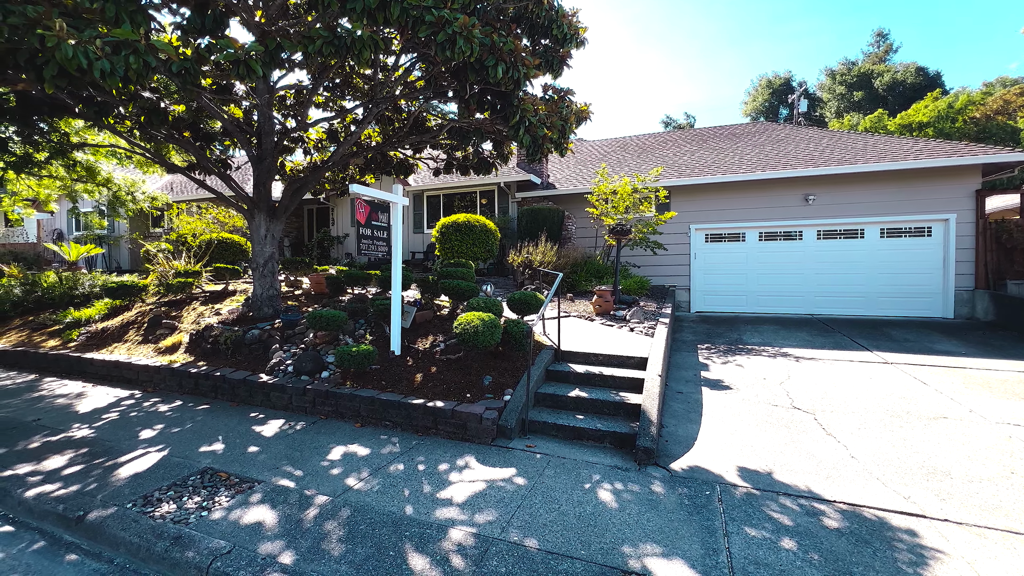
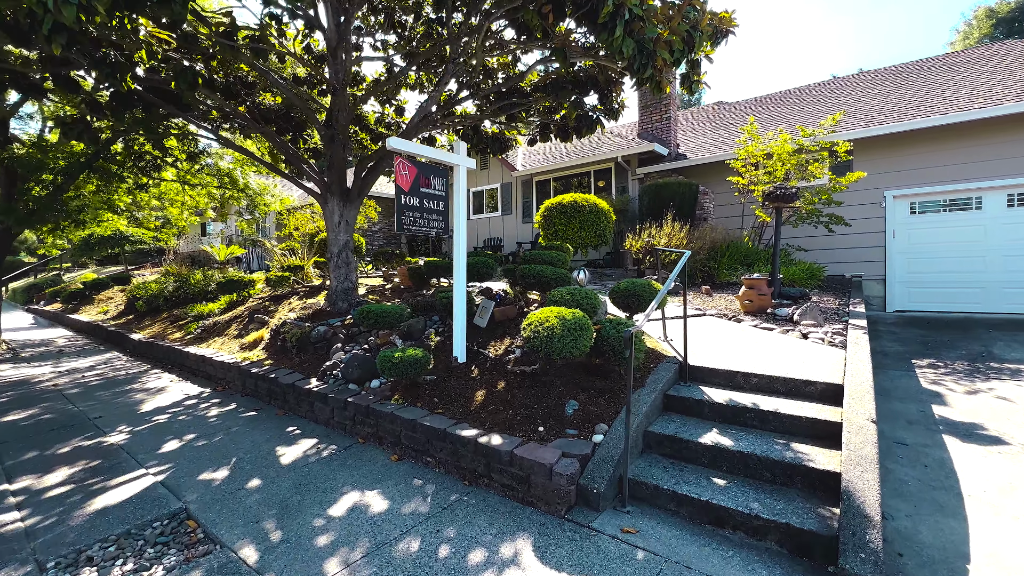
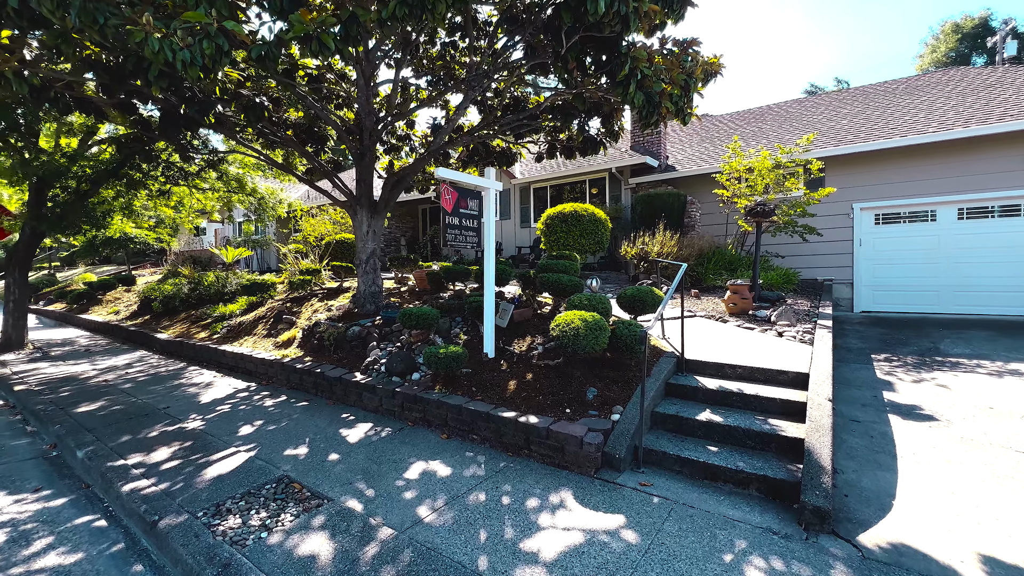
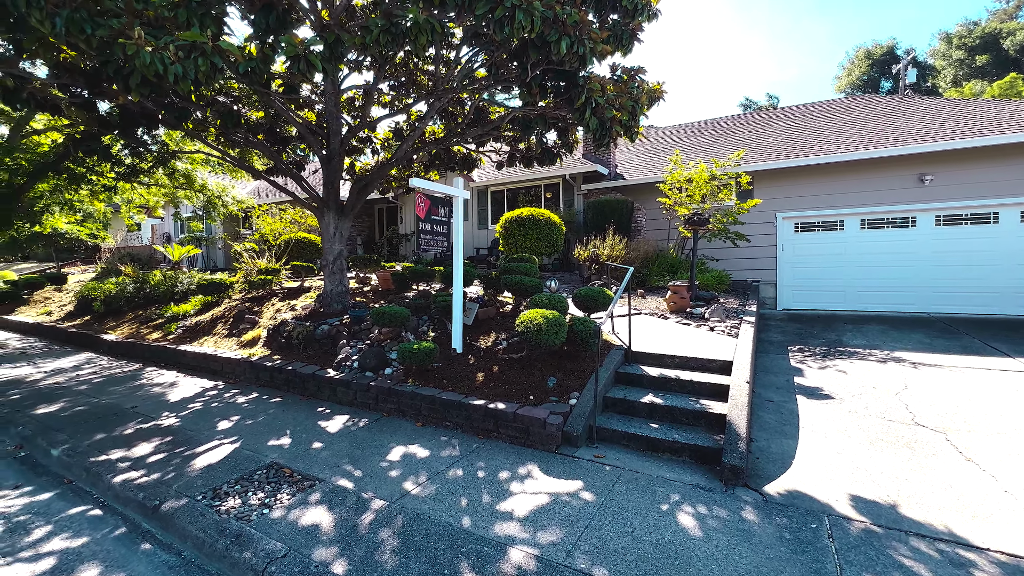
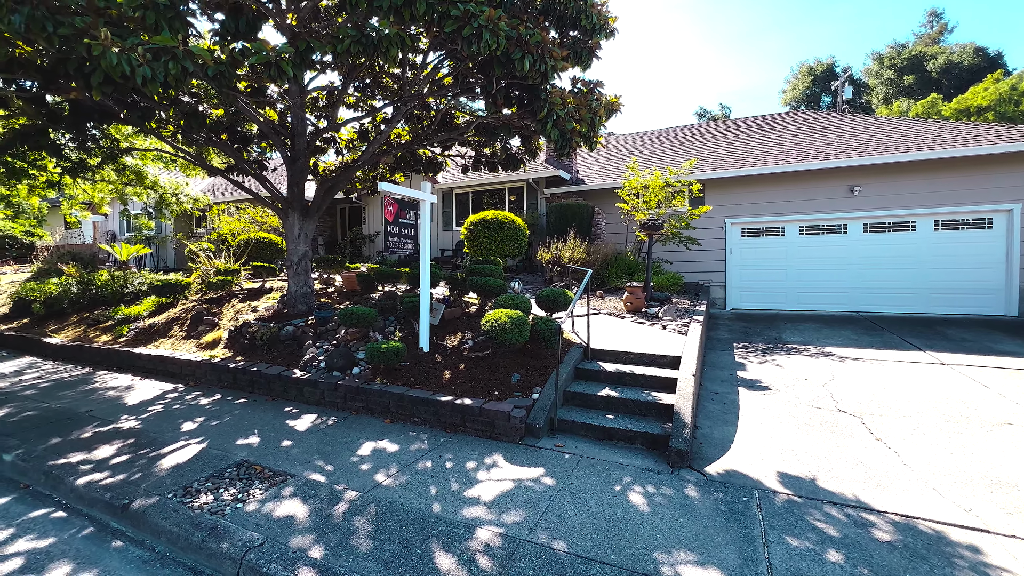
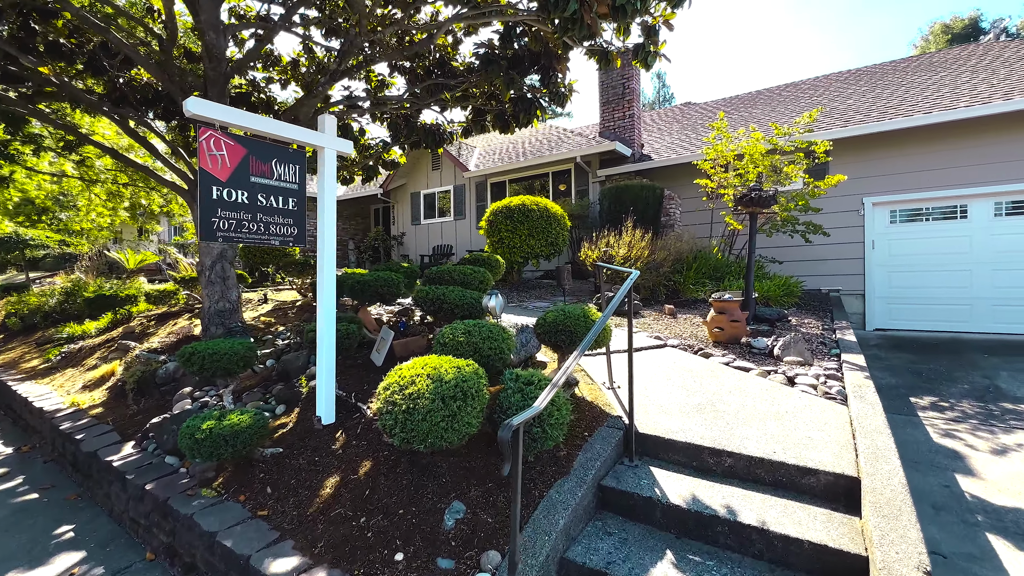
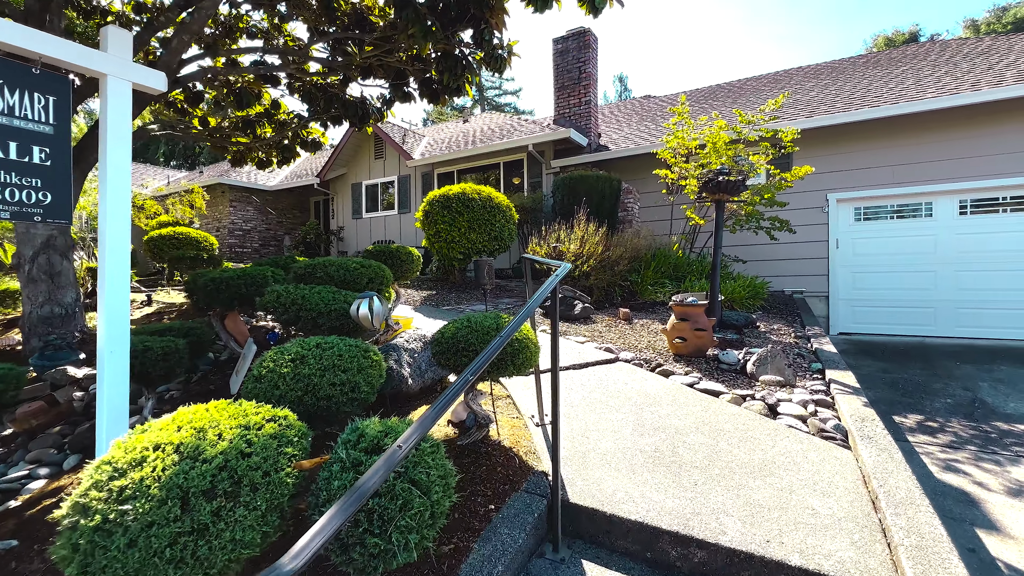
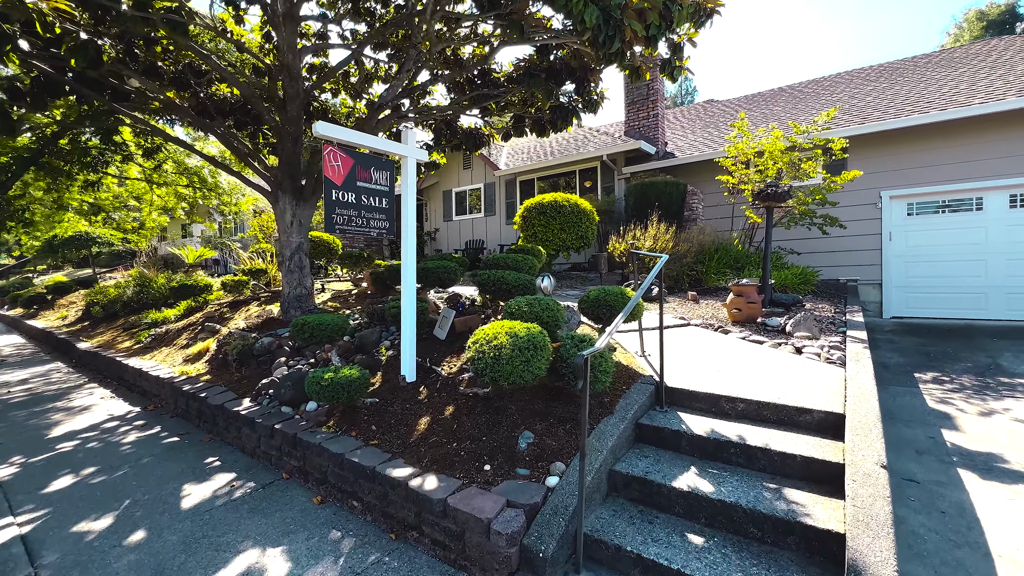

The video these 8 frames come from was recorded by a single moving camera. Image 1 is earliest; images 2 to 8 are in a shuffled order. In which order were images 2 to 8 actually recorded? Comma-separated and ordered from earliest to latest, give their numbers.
5, 4, 3, 2, 8, 6, 7
